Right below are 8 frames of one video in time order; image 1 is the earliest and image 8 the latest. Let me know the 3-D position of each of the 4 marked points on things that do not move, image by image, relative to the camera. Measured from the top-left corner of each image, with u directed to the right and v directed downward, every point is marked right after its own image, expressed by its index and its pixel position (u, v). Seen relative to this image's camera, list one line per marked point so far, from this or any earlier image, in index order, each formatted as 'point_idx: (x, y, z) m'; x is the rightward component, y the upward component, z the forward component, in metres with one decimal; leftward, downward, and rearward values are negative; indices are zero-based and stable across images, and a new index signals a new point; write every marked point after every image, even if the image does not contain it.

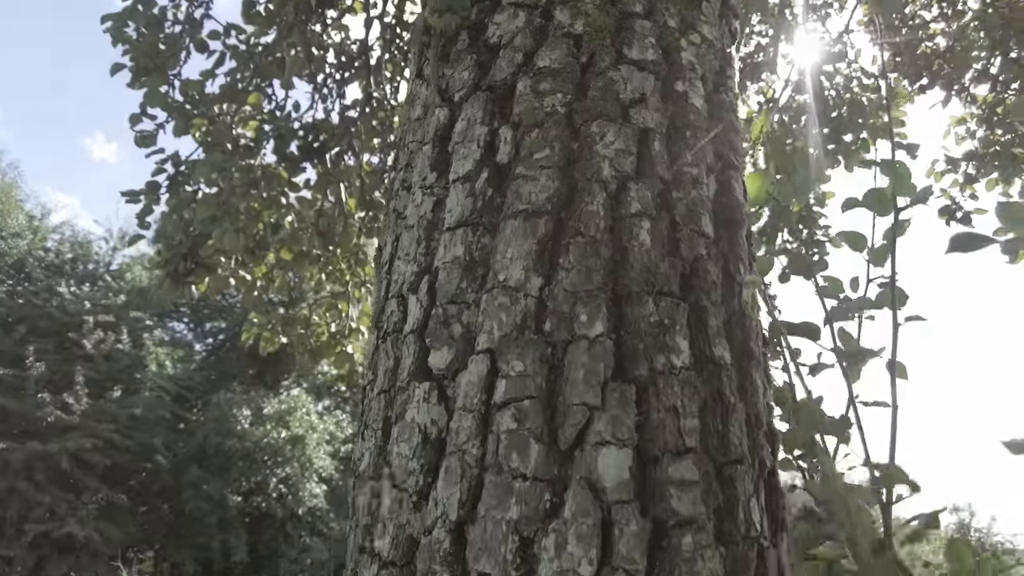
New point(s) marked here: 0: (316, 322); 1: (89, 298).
0: (-0.7, -0.1, +2.1) m
1: (-5.1, -0.2, +7.8) m
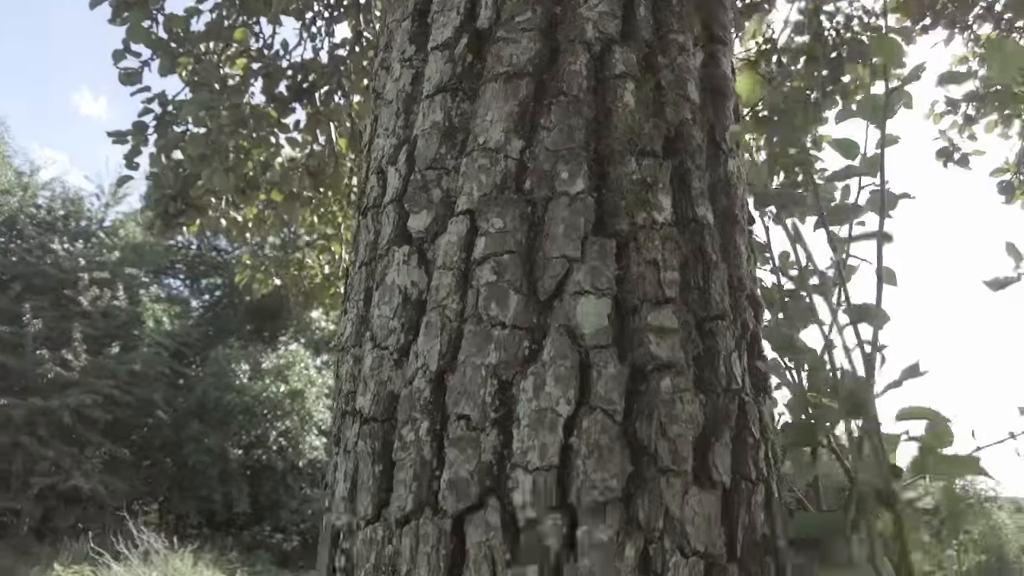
0: (-0.7, +0.1, +2.1) m
1: (-5.1, +0.4, +7.7) m
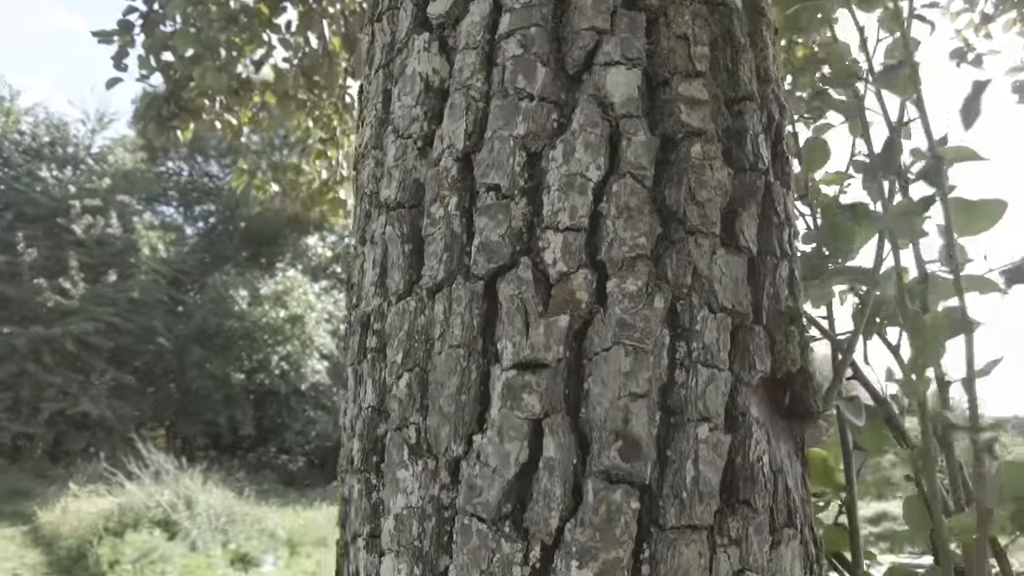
0: (-0.7, +0.4, +2.1) m
1: (-5.2, +1.2, +7.6) m
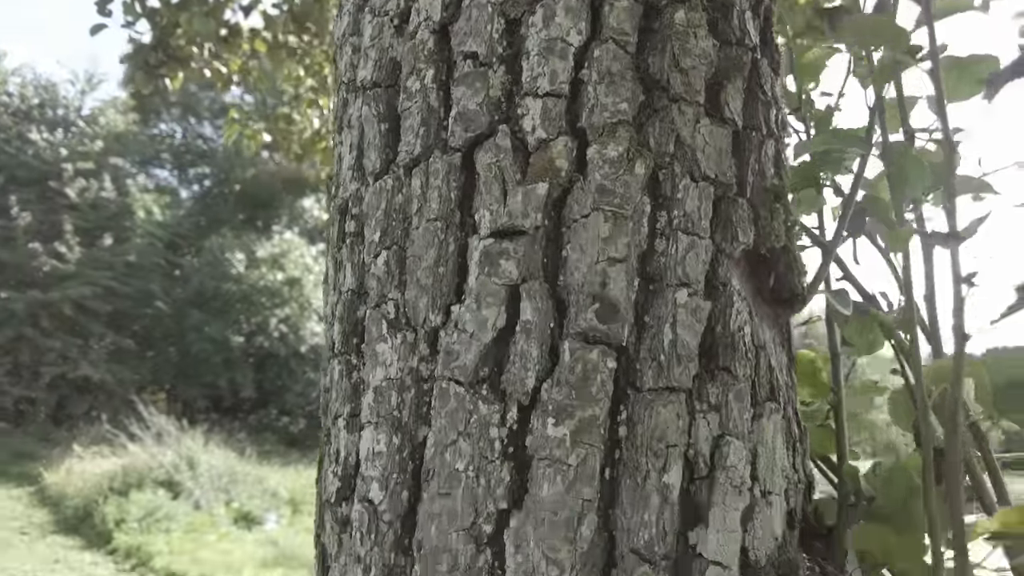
0: (-0.7, +0.5, +2.1) m
1: (-5.2, +1.7, +7.5) m
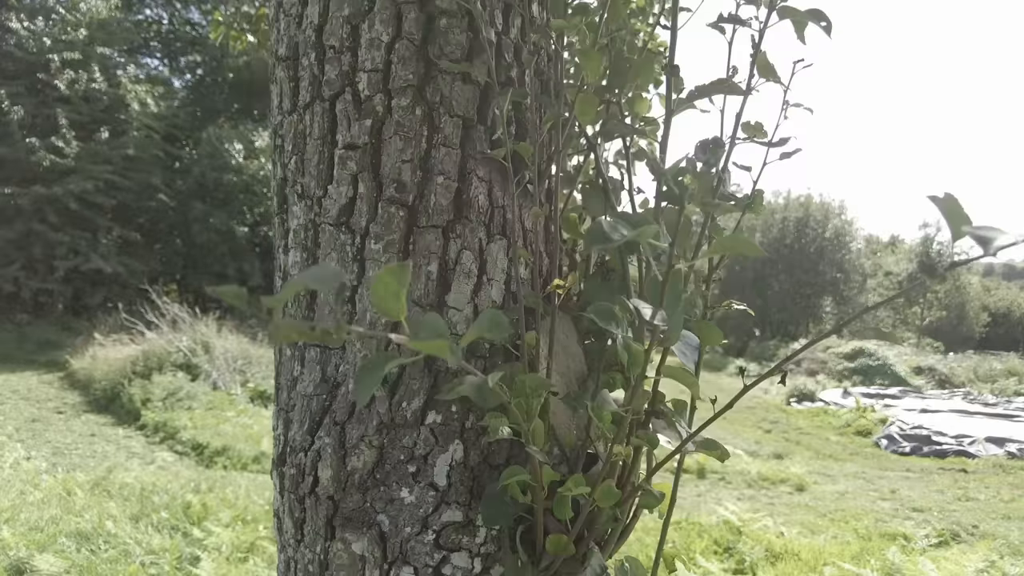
0: (-0.8, +0.9, +2.2) m
1: (-5.3, +2.9, +7.4) m
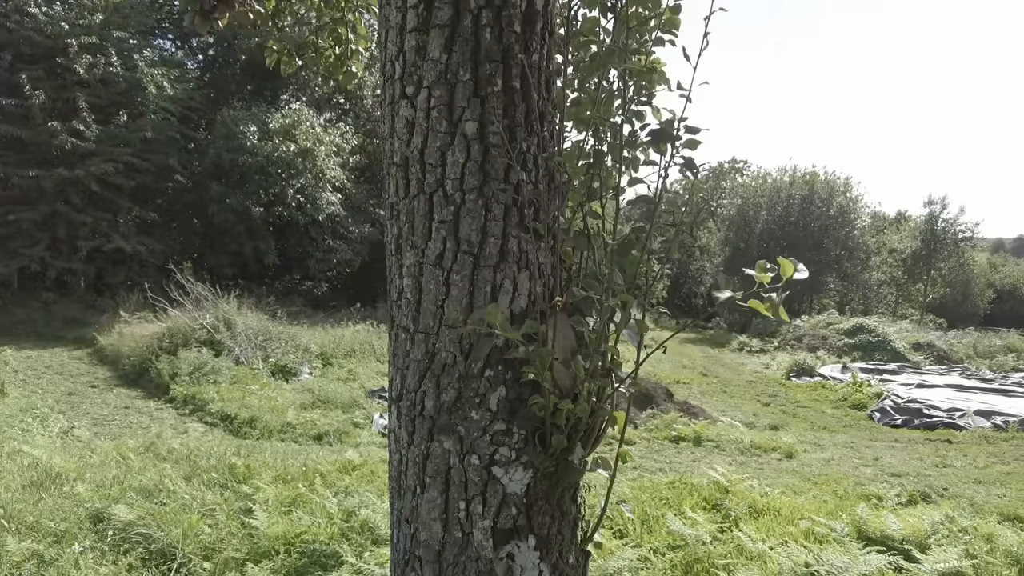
0: (-0.8, +1.0, +2.6) m
1: (-5.2, +3.1, +7.8) m
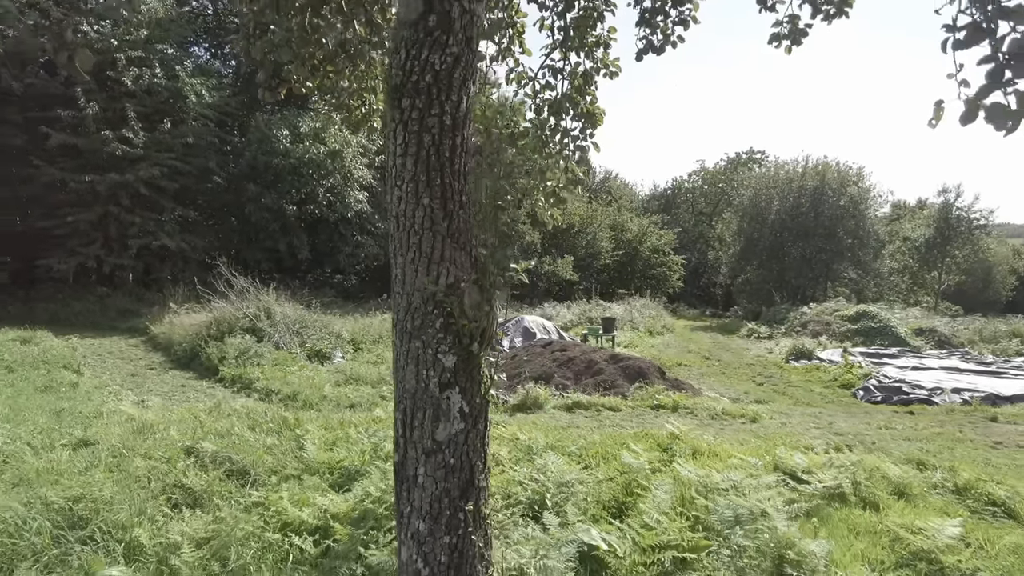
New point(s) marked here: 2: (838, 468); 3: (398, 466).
0: (-0.9, +1.0, +3.6) m
1: (-5.2, +3.2, +9.0) m
2: (+2.3, -1.2, +4.5) m
3: (-0.4, -0.6, +2.1) m
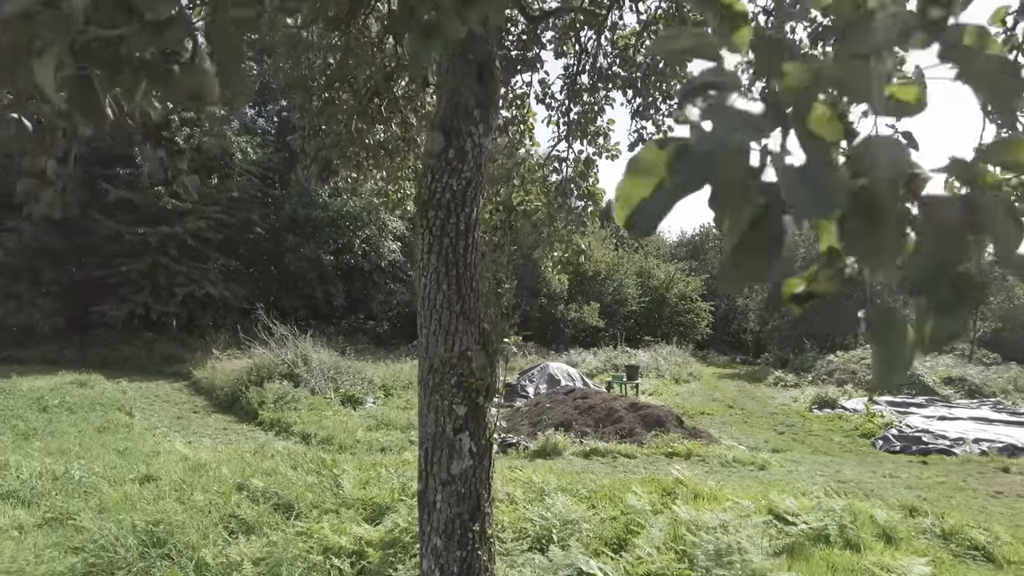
0: (-0.8, +0.6, +4.3) m
1: (-4.8, +2.5, +10.0) m
2: (+2.4, -1.7, +4.9) m
3: (-0.4, -0.8, +2.6) m
